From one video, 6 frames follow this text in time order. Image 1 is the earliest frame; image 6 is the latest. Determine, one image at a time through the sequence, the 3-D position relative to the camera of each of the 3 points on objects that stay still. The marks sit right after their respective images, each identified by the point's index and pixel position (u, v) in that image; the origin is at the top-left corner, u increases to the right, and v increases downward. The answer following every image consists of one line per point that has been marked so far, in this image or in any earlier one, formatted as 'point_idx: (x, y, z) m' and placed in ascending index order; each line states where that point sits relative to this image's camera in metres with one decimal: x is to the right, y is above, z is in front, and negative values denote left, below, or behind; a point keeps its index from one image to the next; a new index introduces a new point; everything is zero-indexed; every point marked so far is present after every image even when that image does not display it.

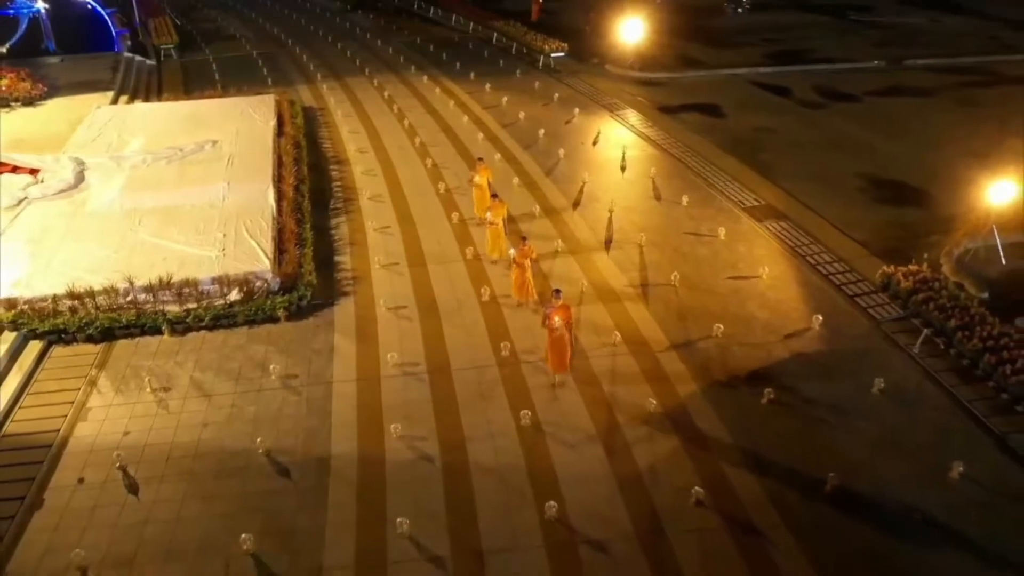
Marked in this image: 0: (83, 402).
0: (-5.1, -1.3, +8.7) m
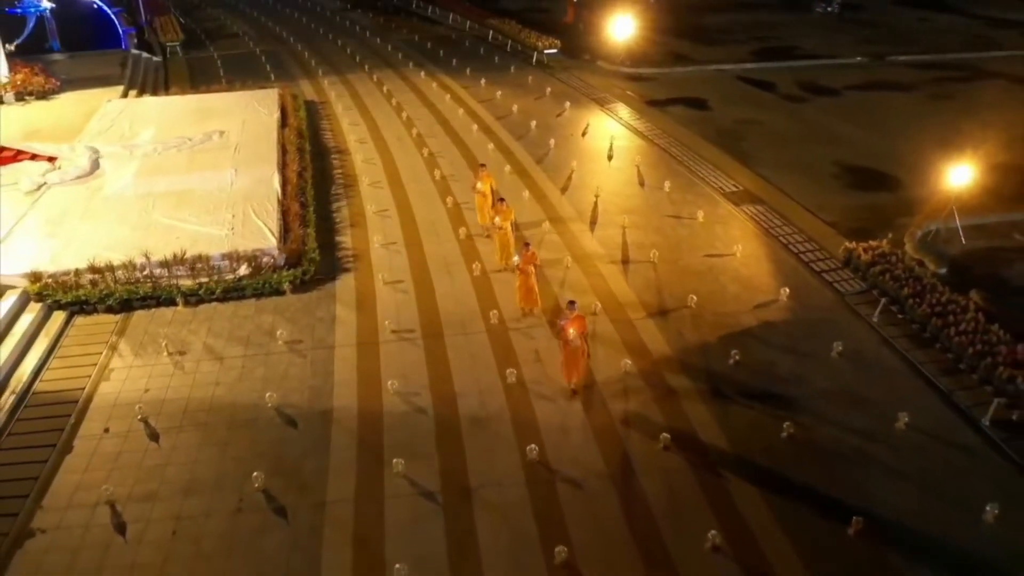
0: (-5.2, -1.0, +9.5) m
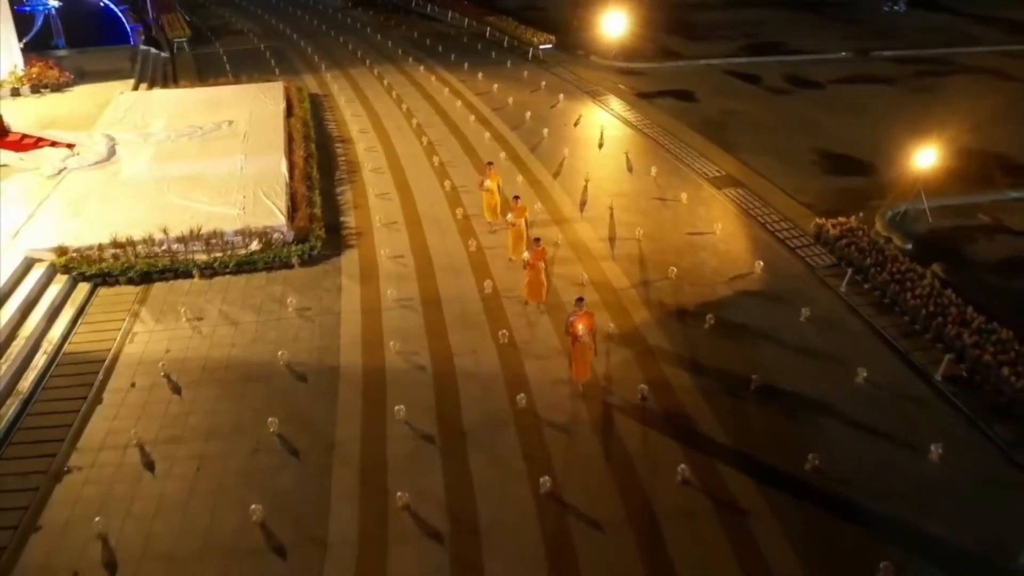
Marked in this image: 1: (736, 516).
0: (-5.3, -0.6, +10.2) m
1: (+2.2, -2.3, +7.3) m
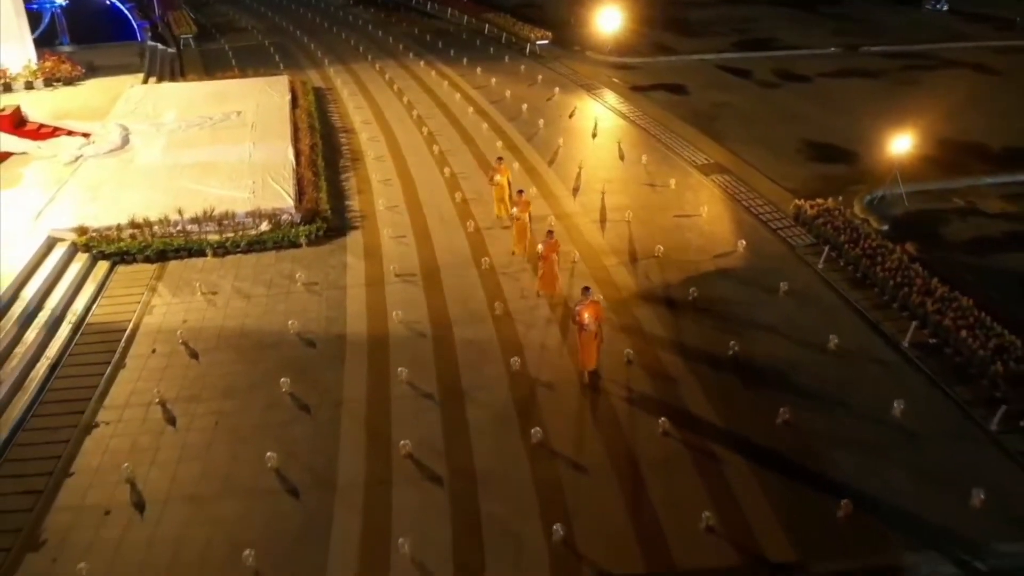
0: (-5.4, -0.2, +10.9) m
1: (+2.2, -1.9, +7.9) m
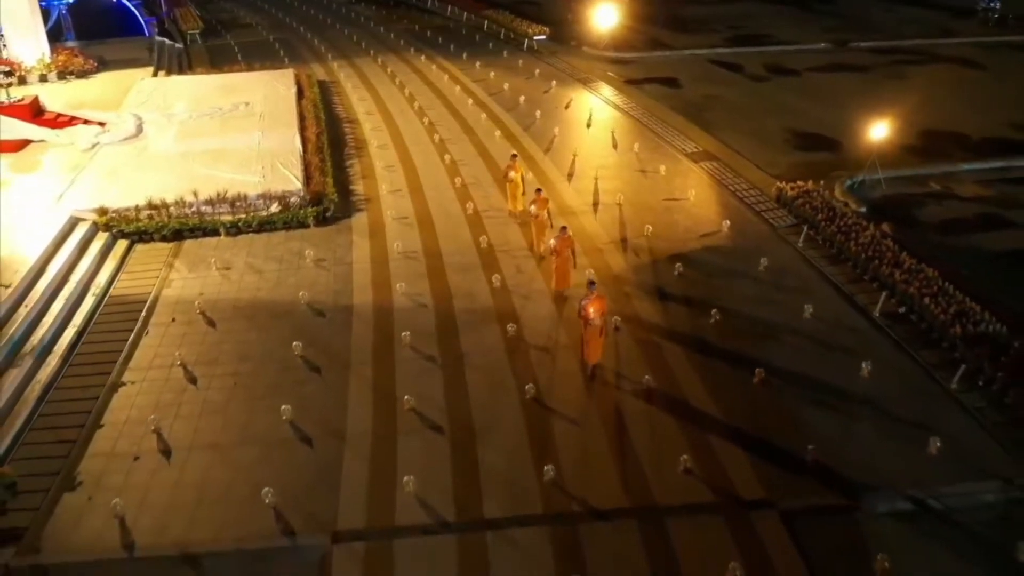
0: (-5.4, +0.2, +11.6) m
1: (+2.1, -1.5, +8.6) m
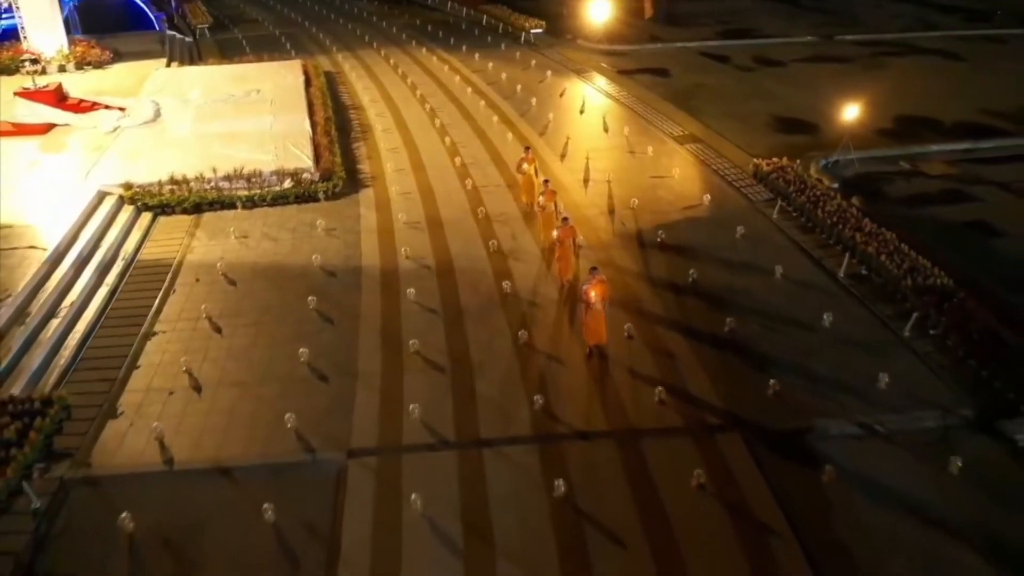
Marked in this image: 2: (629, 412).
0: (-5.5, +0.8, +12.5) m
1: (+2.0, -0.9, +9.6) m
2: (+1.4, -1.5, +8.6) m
